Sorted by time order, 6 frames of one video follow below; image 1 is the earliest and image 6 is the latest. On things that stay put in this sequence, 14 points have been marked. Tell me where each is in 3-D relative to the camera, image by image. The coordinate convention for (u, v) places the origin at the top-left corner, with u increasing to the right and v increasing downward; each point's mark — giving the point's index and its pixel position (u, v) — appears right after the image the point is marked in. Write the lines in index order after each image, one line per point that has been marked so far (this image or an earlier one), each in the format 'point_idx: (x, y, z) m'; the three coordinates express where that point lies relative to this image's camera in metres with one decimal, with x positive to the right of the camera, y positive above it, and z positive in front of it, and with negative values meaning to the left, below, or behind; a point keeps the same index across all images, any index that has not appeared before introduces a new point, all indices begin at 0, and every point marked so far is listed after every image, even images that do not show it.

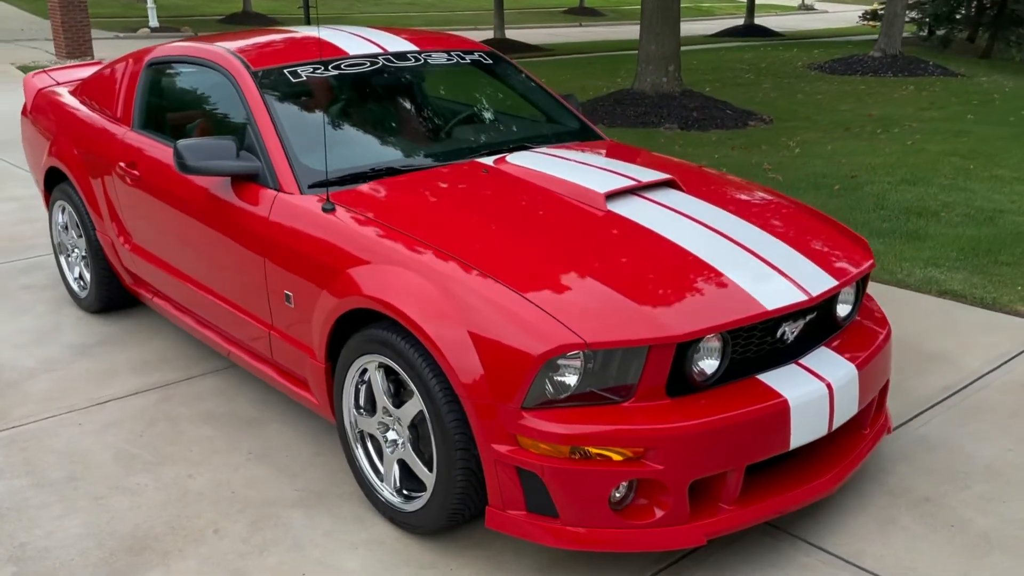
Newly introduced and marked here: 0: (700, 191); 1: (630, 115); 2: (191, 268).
0: (+0.6, +0.3, +3.4) m
1: (+1.3, +1.9, +11.1) m
2: (-1.3, +0.1, +3.8) m
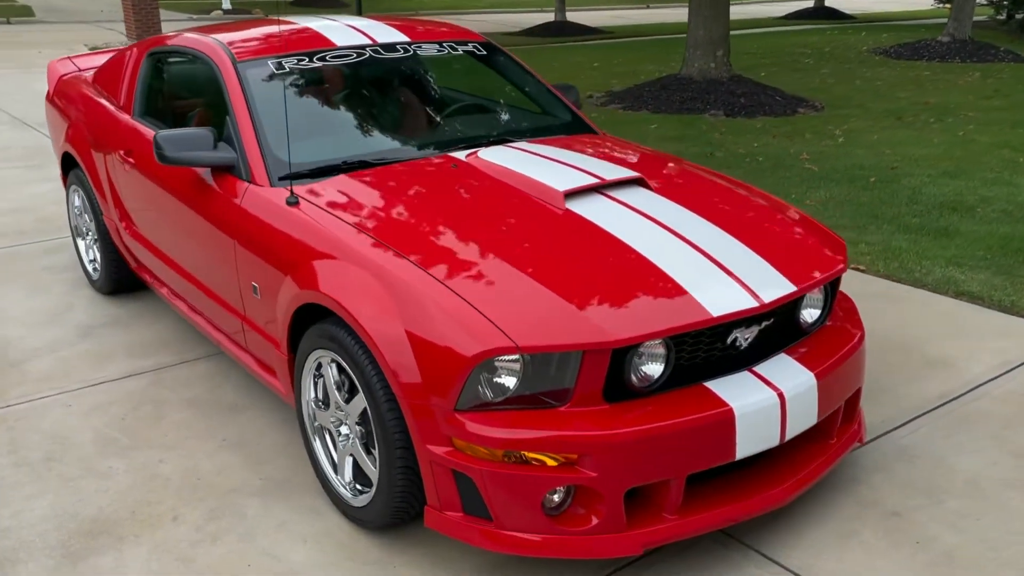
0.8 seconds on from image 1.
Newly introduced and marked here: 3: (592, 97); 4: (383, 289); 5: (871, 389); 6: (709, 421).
0: (+0.5, +0.3, +3.3) m
1: (+1.8, +2.1, +11.0) m
2: (-1.3, +0.1, +3.9) m
3: (+1.0, +2.3, +11.9) m
4: (-0.4, 0.0, +2.7) m
5: (+1.4, -0.4, +3.8) m
6: (+0.5, -0.3, +2.6) m
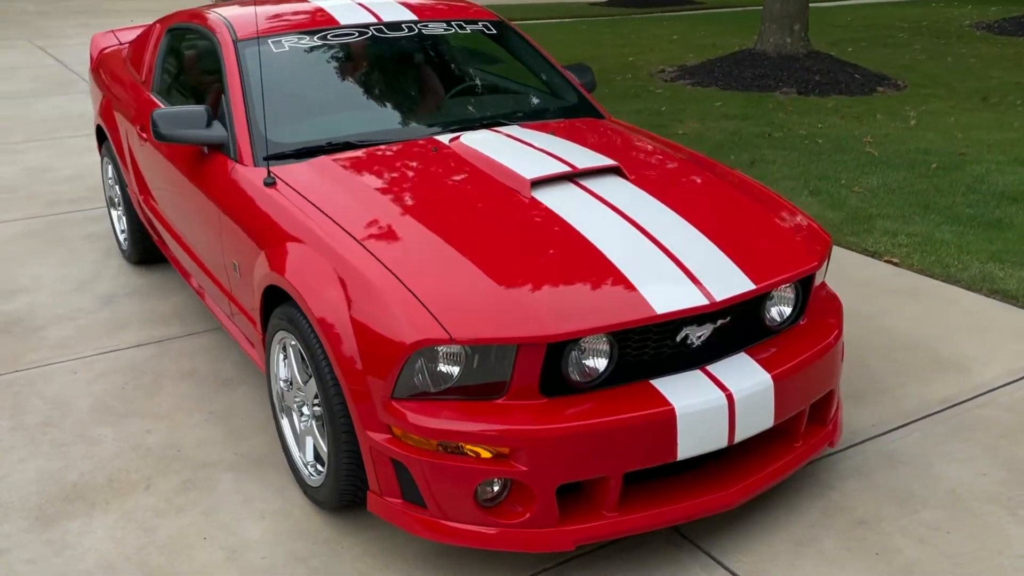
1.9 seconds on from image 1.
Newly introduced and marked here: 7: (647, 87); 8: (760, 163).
0: (+0.5, +0.4, +3.2) m
1: (+2.5, +2.3, +10.7) m
2: (-1.3, +0.2, +4.0) m
3: (+1.8, +2.5, +11.6) m
4: (-0.5, 0.0, +2.7) m
5: (+1.3, -0.4, +3.6) m
6: (+0.3, -0.3, +2.5) m
7: (+1.4, +2.2, +10.5) m
8: (+1.8, +0.9, +6.9) m
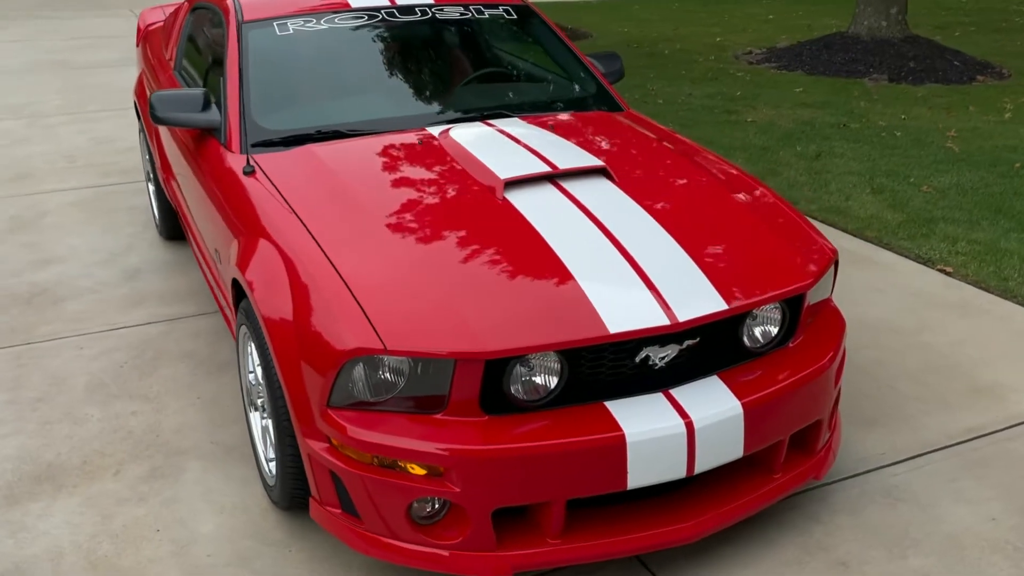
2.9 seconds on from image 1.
0: (+0.4, +0.3, +3.0) m
1: (+3.3, +2.3, +10.2) m
2: (-1.3, +0.3, +4.0) m
3: (+2.7, +2.7, +11.2) m
4: (-0.6, 0.0, +2.6) m
5: (+1.3, -0.4, +3.4) m
6: (+0.2, -0.4, +2.3) m
7: (+2.2, +2.3, +10.1) m
8: (+2.1, +0.9, +6.6) m
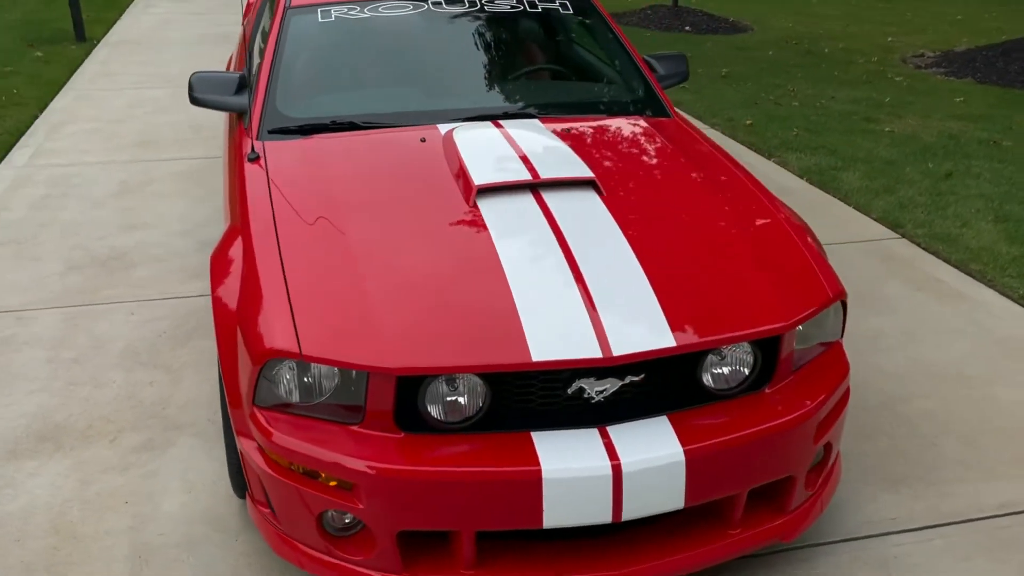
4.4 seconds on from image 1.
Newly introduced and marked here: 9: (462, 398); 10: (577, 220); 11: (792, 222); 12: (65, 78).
0: (+0.4, +0.3, +2.8) m
1: (+4.7, +2.0, +9.3) m
2: (-1.1, +0.4, +4.1) m
3: (+4.3, +2.4, +10.4) m
4: (-0.7, +0.1, +2.6) m
5: (+1.2, -0.6, +3.0) m
6: (0.0, -0.4, +2.2) m
7: (+3.6, +2.1, +9.5) m
8: (+2.7, +0.7, +6.0) m
9: (-0.1, -0.3, +2.3) m
10: (+0.2, +0.2, +2.6) m
11: (+0.8, +0.2, +3.0) m
12: (-3.9, +1.8, +8.7) m
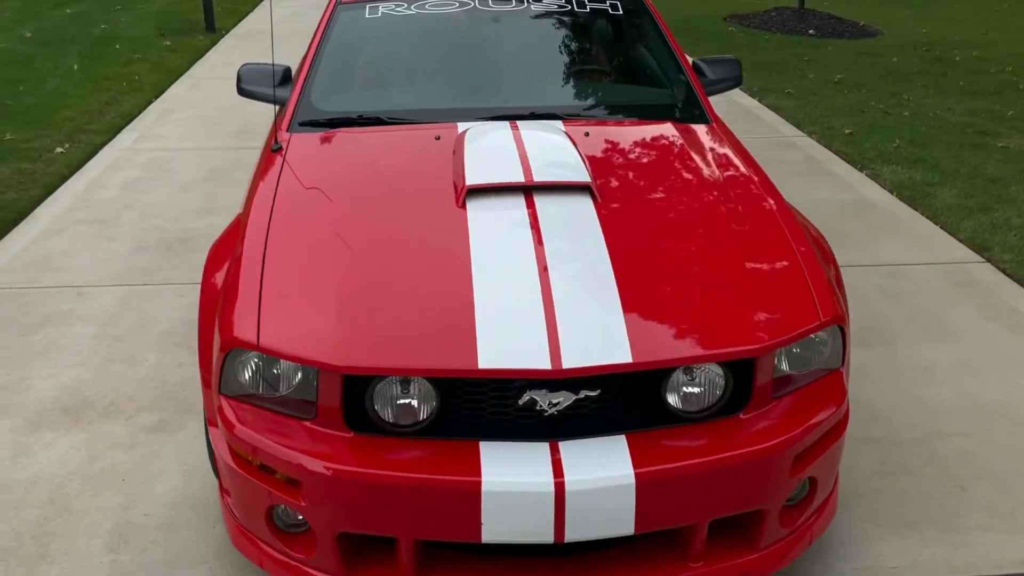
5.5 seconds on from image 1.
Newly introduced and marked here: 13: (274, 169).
0: (+0.4, +0.2, +2.7) m
1: (+5.6, +1.7, +8.5) m
2: (-0.9, +0.4, +4.1) m
3: (+5.4, +2.1, +9.7) m
4: (-0.7, +0.1, +2.7) m
5: (+1.2, -0.7, +2.8) m
6: (-0.1, -0.4, +2.1) m
7: (+4.6, +1.8, +8.8) m
8: (+3.2, +0.5, +5.5) m
9: (-0.2, -0.3, +2.2) m
10: (+0.1, +0.2, +2.6) m
11: (+0.8, +0.2, +2.8) m
12: (-3.0, +2.0, +9.1) m
13: (-0.7, +0.4, +3.1) m
